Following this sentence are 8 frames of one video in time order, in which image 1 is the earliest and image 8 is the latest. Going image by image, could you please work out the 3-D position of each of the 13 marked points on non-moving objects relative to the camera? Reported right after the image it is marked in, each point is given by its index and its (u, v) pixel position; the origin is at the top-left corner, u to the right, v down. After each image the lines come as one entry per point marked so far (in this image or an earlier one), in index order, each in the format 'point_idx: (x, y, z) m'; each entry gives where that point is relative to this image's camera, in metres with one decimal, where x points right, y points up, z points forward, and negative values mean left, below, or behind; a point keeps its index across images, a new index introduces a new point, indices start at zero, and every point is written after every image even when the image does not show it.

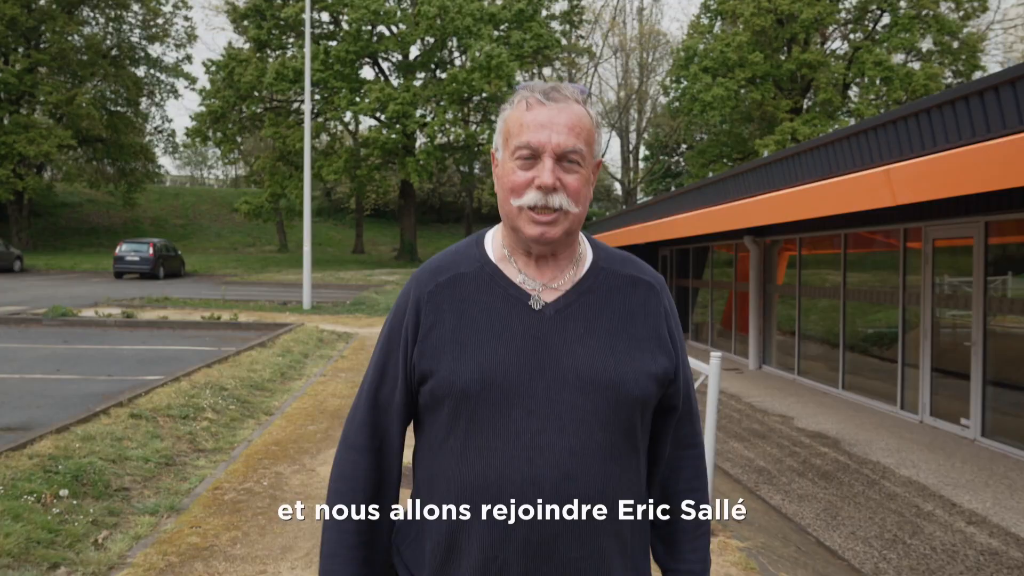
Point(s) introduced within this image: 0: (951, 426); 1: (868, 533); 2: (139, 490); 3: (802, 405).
0: (+4.4, -1.4, +8.1) m
1: (+2.2, -1.5, +5.0) m
2: (-1.9, -1.0, +4.0) m
3: (+3.4, -1.4, +9.5) m
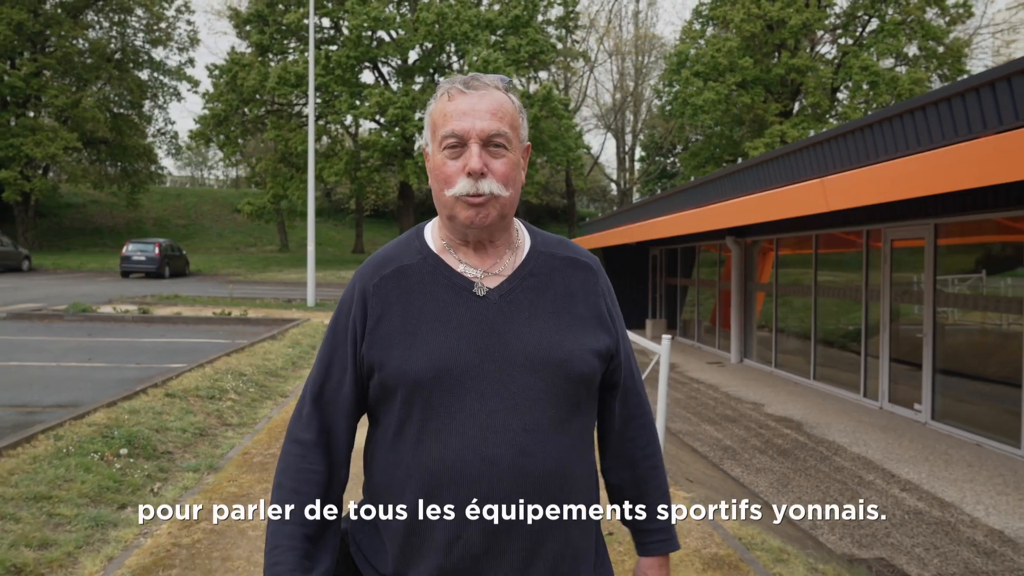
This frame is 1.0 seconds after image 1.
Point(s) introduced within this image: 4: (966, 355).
0: (+4.3, -1.3, +8.8) m
1: (+2.1, -1.5, +5.7) m
2: (-1.9, -1.0, +4.7) m
3: (+3.4, -1.3, +10.3) m
4: (+4.4, -0.6, +7.7) m
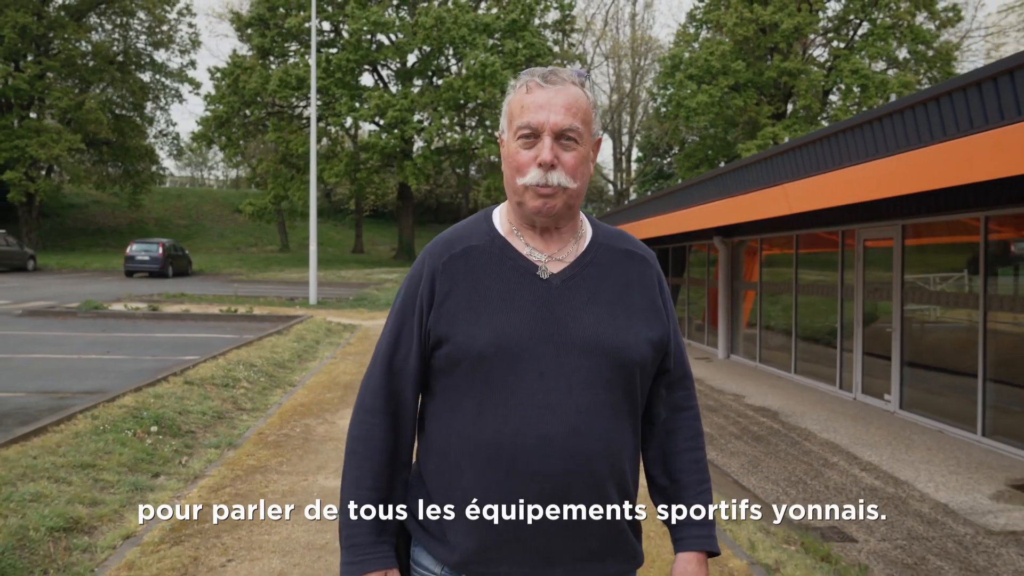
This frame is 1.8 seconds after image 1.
0: (+4.2, -1.3, +9.3) m
1: (+2.1, -1.5, +6.2) m
2: (-2.0, -0.9, +5.2) m
3: (+3.3, -1.3, +10.8) m
4: (+4.3, -0.6, +8.2) m
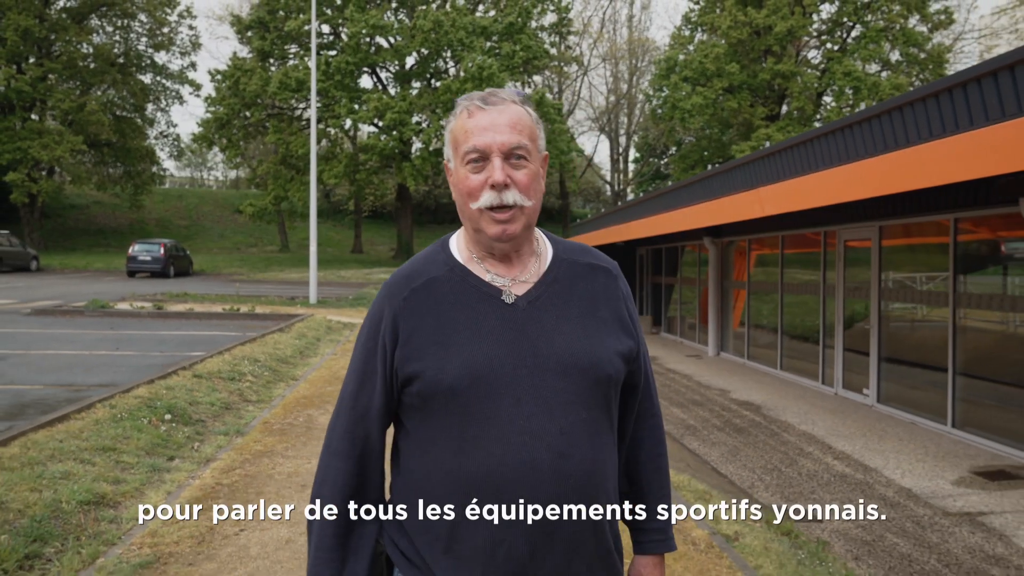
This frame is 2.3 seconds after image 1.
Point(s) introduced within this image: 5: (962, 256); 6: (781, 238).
0: (+4.1, -1.3, +9.6) m
1: (+2.0, -1.4, +6.6) m
2: (-2.1, -0.9, +5.6) m
3: (+3.2, -1.3, +11.1) m
4: (+4.2, -0.6, +8.6) m
5: (+4.2, +0.3, +7.5) m
6: (+3.9, +0.7, +11.7) m
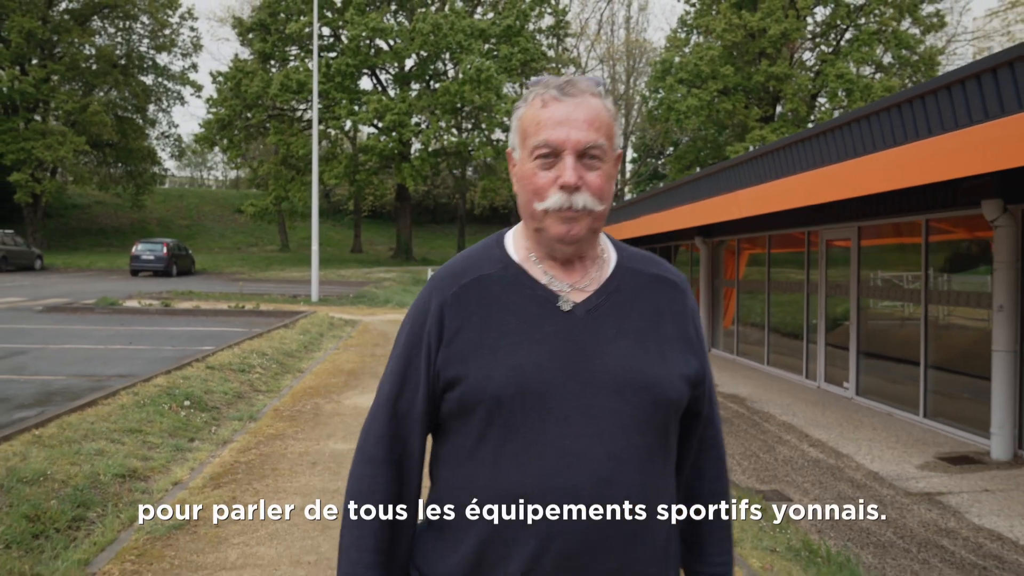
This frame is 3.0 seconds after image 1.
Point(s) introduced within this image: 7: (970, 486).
0: (+4.1, -1.3, +10.1) m
1: (+1.9, -1.4, +7.0) m
2: (-2.1, -0.9, +6.0) m
3: (+3.1, -1.3, +11.5) m
4: (+4.2, -0.6, +9.0) m
5: (+4.2, +0.3, +8.0) m
6: (+3.9, +0.8, +12.2) m
7: (+3.4, -1.5, +5.9) m
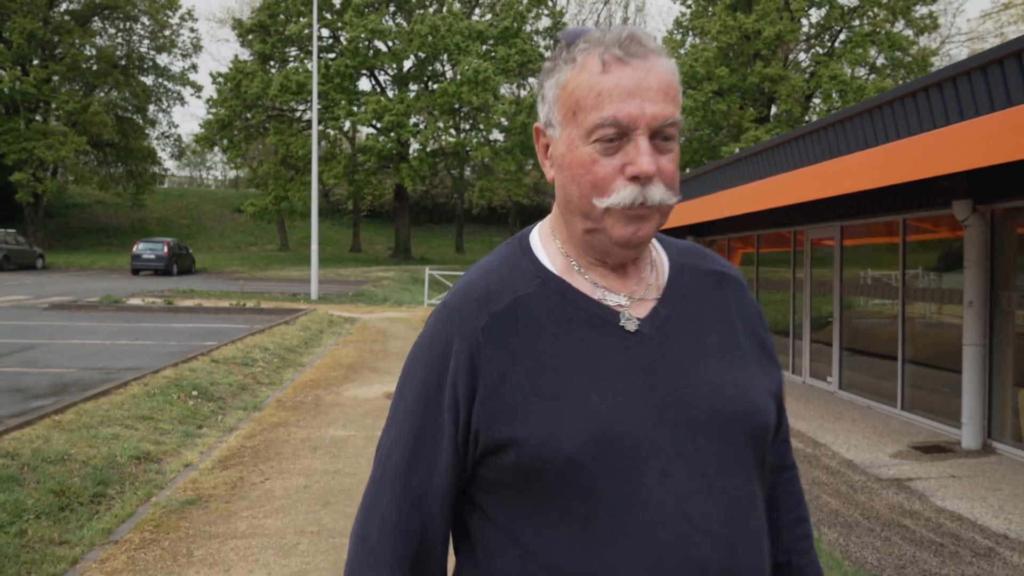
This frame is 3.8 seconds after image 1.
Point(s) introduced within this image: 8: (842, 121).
0: (+4.0, -1.2, +10.4) m
1: (+1.9, -1.4, +7.3) m
2: (-2.2, -0.9, +6.3) m
3: (+3.1, -1.2, +11.9) m
4: (+4.1, -0.5, +9.3) m
5: (+4.1, +0.4, +8.3) m
6: (+3.8, +0.8, +12.5) m
7: (+3.3, -1.4, +6.2) m
8: (+3.2, +1.6, +7.6) m
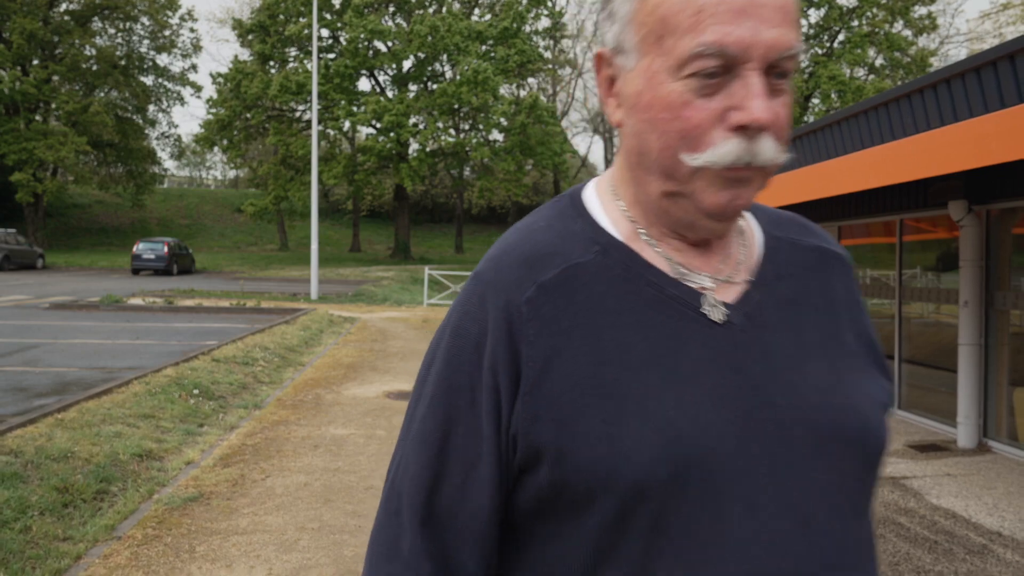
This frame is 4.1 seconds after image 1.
0: (+4.0, -1.2, +10.4) m
1: (+1.9, -1.4, +7.4) m
2: (-2.2, -0.9, +6.3) m
3: (+3.1, -1.2, +11.9) m
4: (+4.1, -0.5, +9.4) m
5: (+4.1, +0.4, +8.3) m
6: (+3.8, +0.8, +12.5) m
7: (+3.3, -1.4, +6.3) m
8: (+3.1, +1.6, +7.7) m
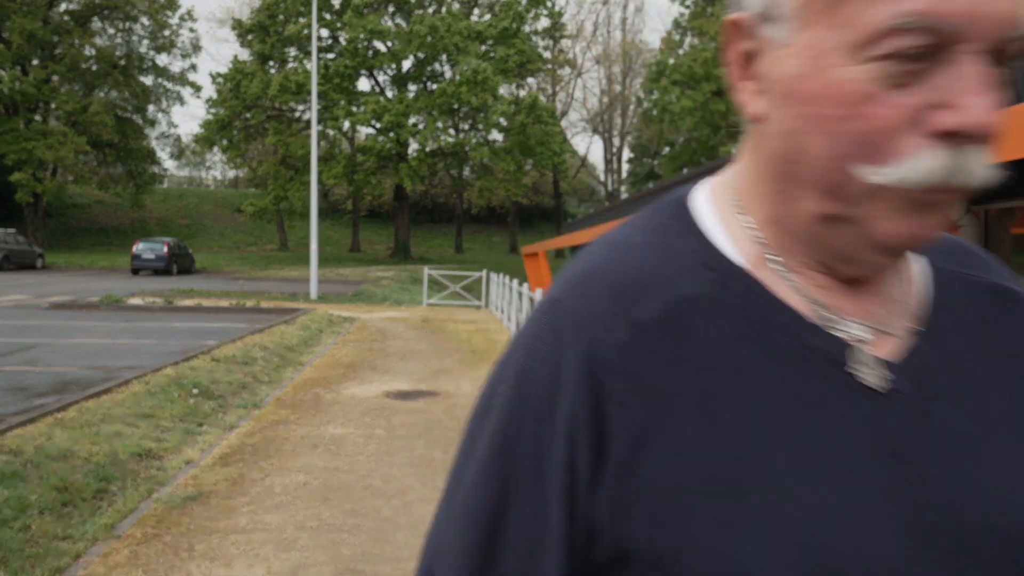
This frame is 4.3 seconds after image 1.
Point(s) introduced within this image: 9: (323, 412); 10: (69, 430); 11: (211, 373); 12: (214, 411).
0: (+4.0, -1.2, +10.4) m
1: (+1.9, -1.4, +7.4) m
2: (-2.2, -0.9, +6.3) m
3: (+3.0, -1.2, +11.9) m
4: (+4.1, -0.5, +9.4) m
5: (+4.1, +0.4, +8.3) m
6: (+3.8, +0.8, +12.5) m
7: (+3.3, -1.4, +6.3) m
8: (+3.1, +1.6, +7.7) m
9: (-1.4, -0.9, +6.1) m
10: (-2.5, -0.8, +4.6) m
11: (-2.5, -0.7, +6.8) m
12: (-2.1, -0.9, +5.8) m
